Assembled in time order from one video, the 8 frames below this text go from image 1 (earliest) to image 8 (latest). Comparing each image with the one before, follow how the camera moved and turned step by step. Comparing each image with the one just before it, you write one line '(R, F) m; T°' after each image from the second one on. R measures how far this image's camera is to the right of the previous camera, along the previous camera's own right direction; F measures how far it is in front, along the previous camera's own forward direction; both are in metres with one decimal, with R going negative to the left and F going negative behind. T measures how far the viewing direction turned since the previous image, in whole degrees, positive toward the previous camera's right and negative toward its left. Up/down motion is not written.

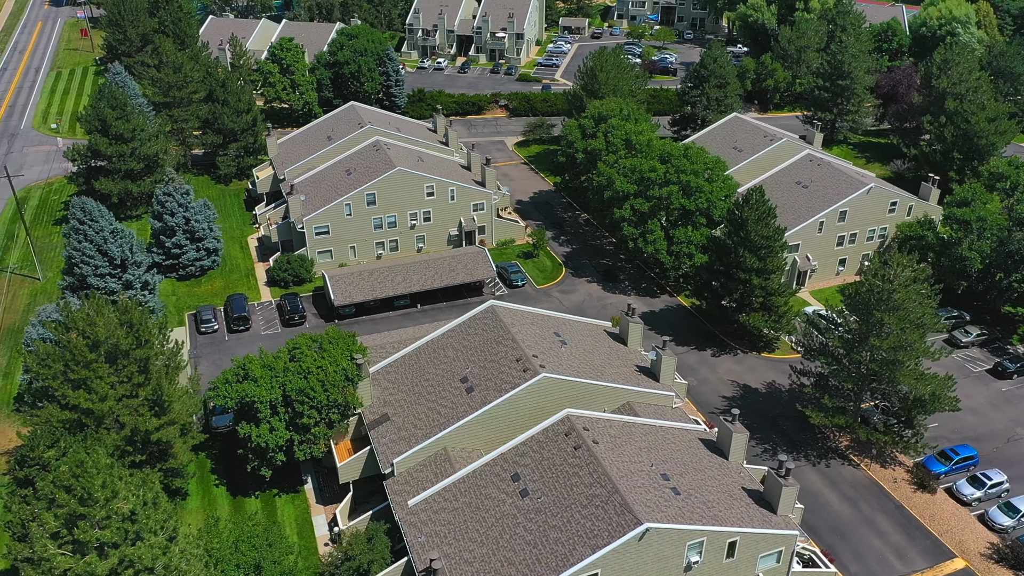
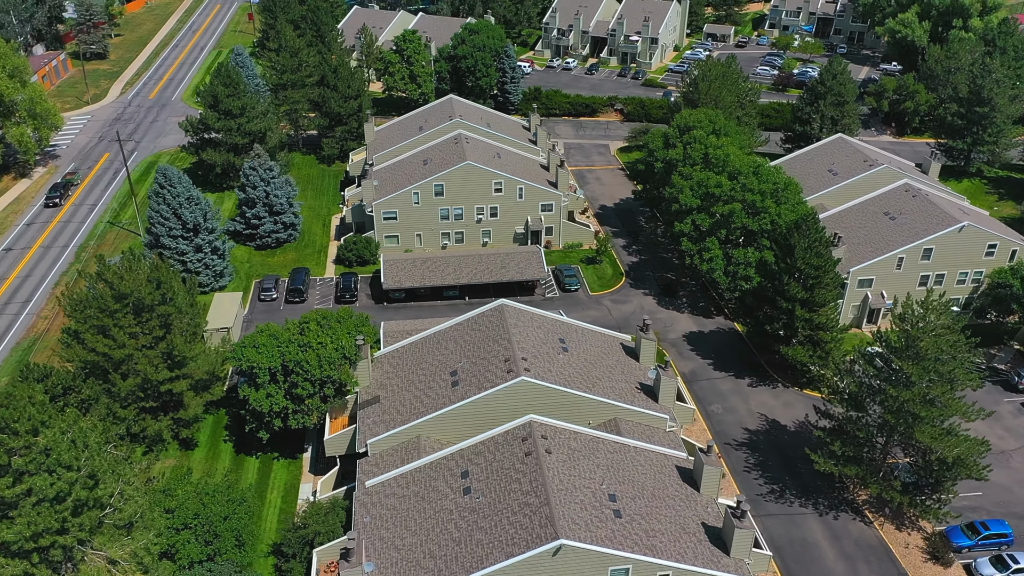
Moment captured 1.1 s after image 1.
(+7.8, +0.7) m; -11°
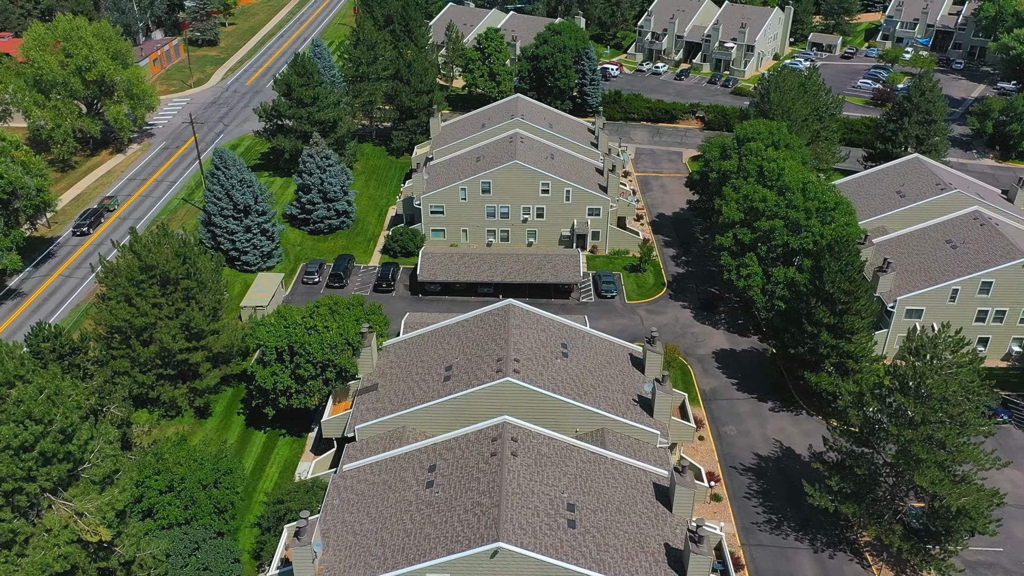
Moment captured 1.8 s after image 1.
(+5.4, +0.4) m; -8°
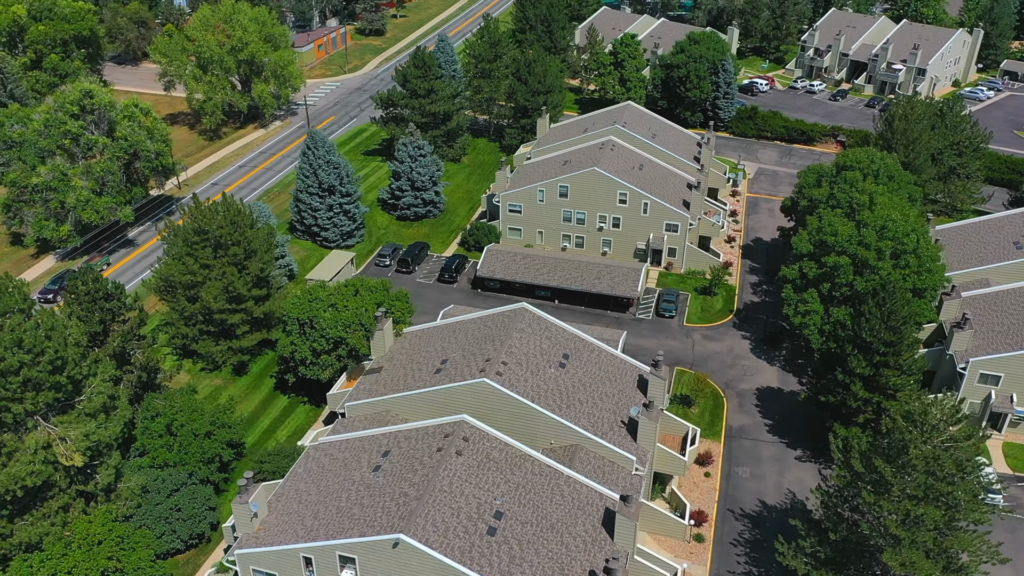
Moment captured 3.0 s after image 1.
(+8.7, +1.0) m; -13°
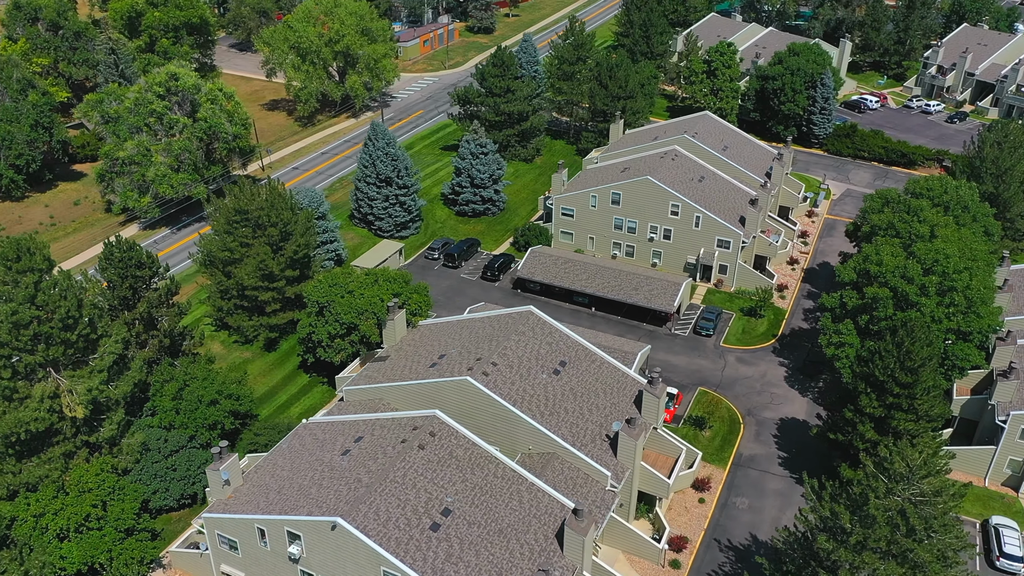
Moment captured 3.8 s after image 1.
(+6.1, +0.4) m; -9°
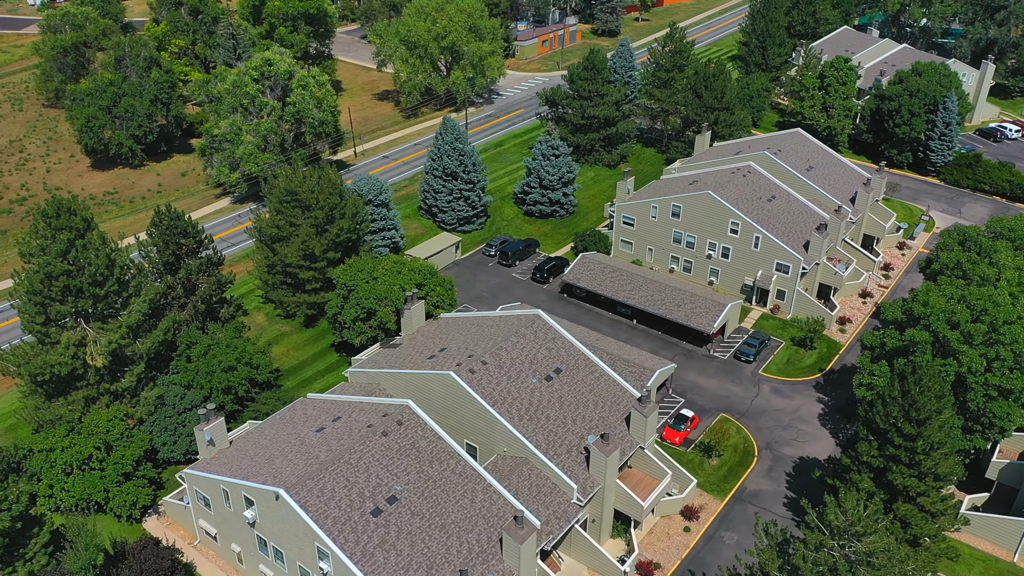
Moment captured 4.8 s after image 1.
(+7.0, +0.6) m; -10°
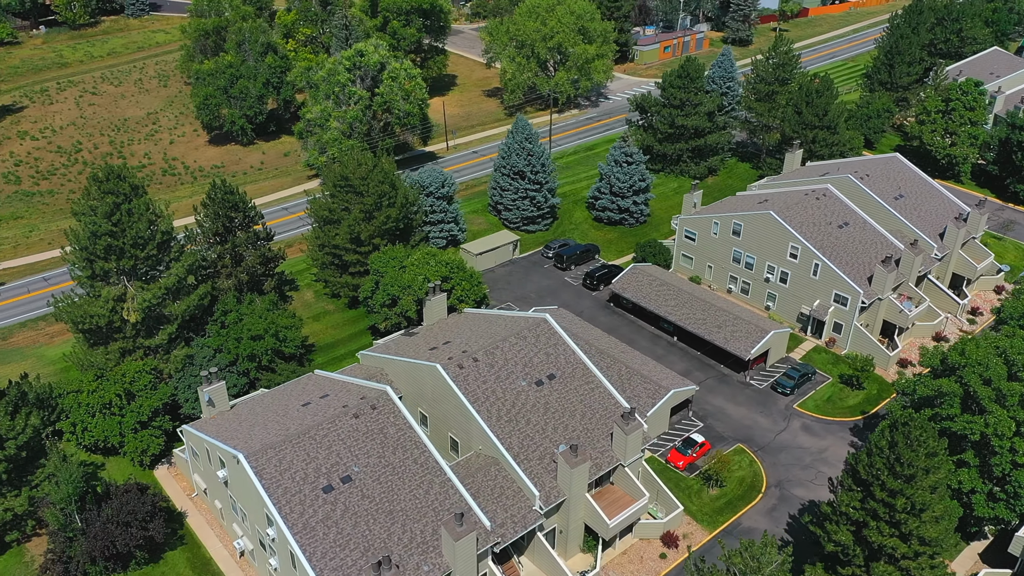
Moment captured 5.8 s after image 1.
(+7.1, +0.6) m; -10°
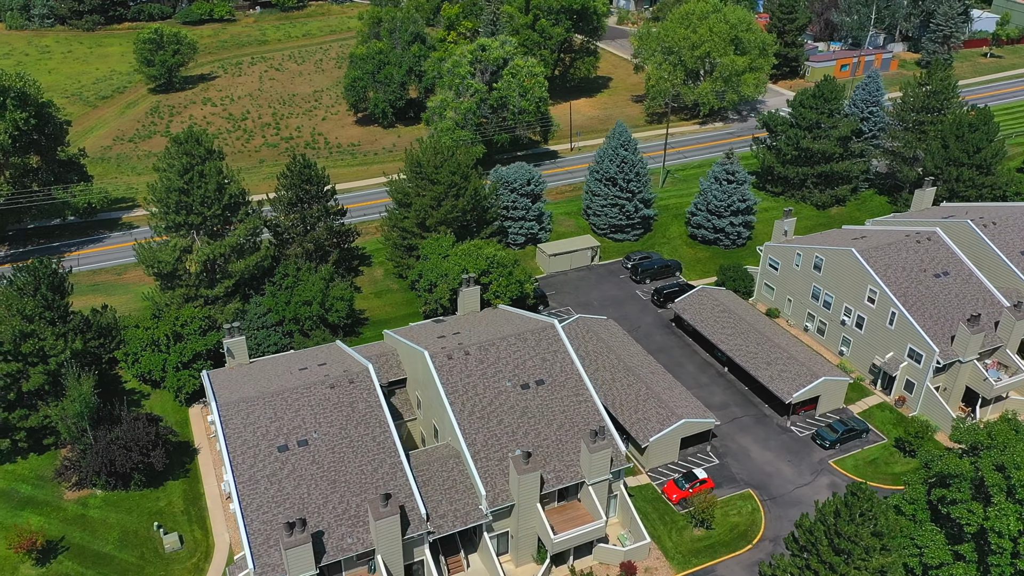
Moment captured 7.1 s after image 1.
(+9.7, +1.2) m; -14°
